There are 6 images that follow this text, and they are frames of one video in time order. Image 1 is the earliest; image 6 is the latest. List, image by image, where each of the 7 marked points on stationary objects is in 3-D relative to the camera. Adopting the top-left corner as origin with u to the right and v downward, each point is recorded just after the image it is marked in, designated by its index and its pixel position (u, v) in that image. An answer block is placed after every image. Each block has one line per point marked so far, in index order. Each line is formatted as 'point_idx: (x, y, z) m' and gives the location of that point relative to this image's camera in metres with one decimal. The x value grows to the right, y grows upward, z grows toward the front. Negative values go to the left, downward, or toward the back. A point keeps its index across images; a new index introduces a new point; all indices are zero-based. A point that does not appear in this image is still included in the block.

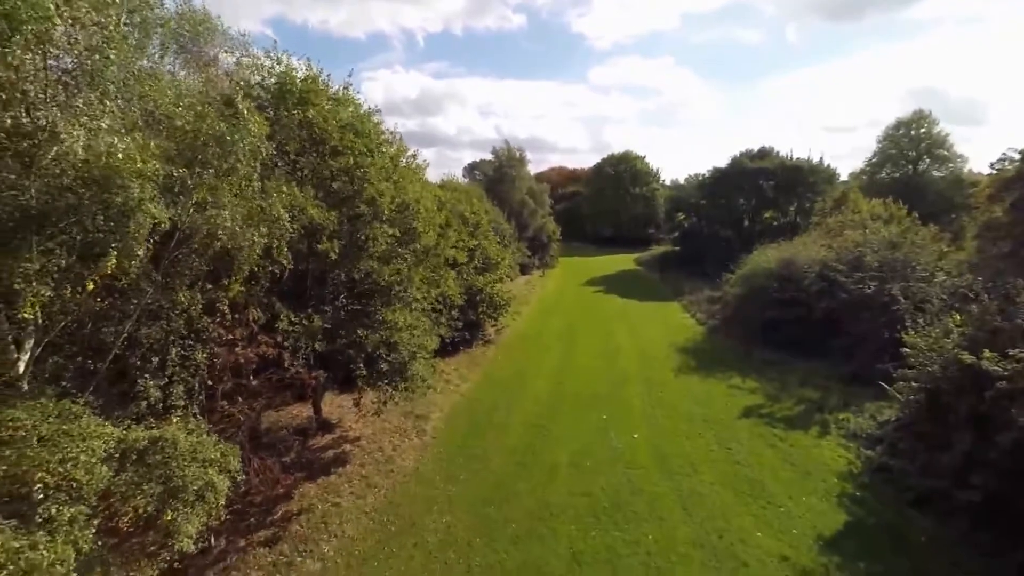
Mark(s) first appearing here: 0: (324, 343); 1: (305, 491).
0: (-7.1, -2.2, +15.2) m
1: (-7.8, -8.1, +15.8) m
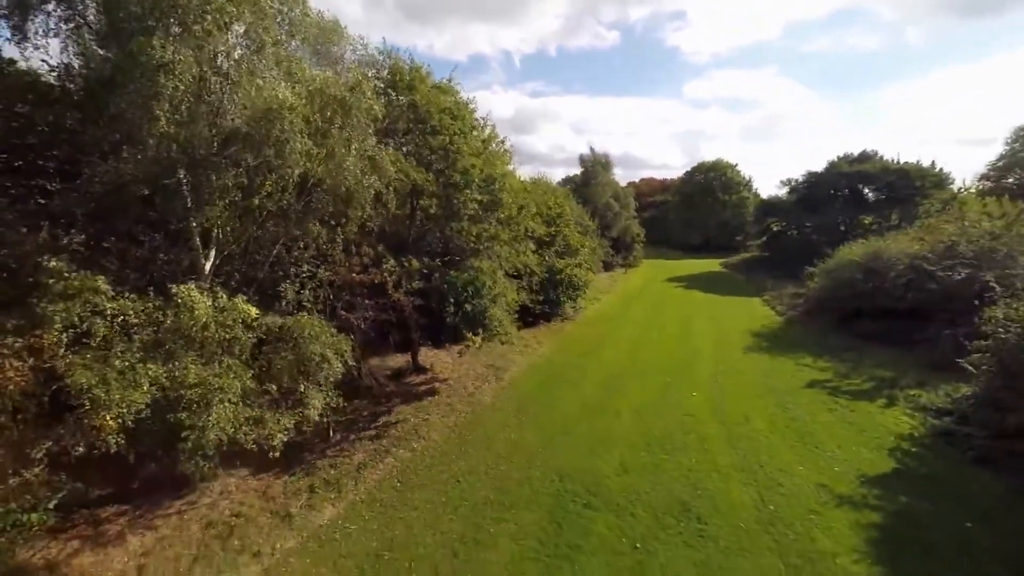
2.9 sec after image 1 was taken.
0: (-4.2, +0.4, +19.6) m
1: (-5.1, -5.5, +20.1) m
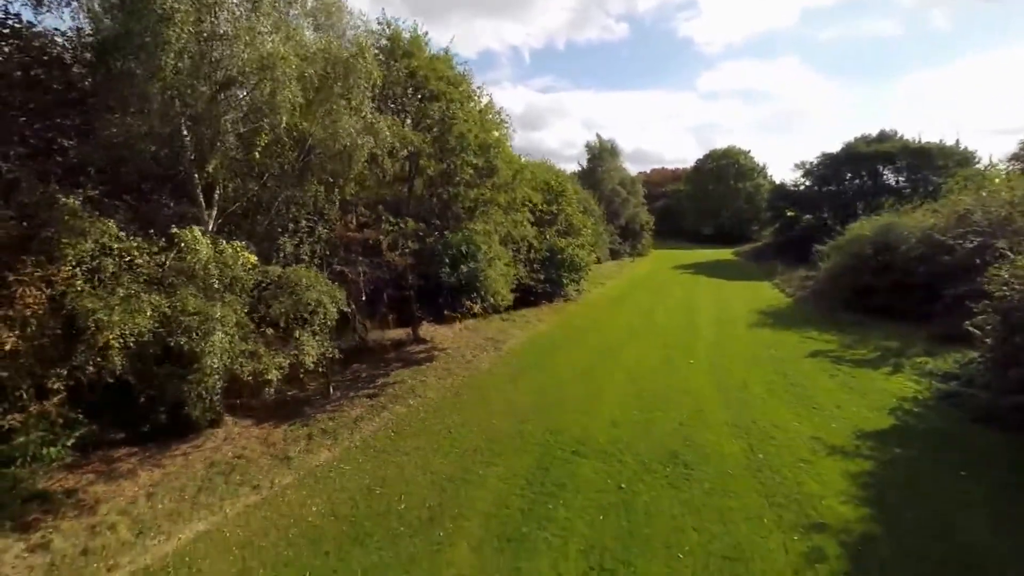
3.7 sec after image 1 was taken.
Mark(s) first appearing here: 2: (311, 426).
0: (-4.3, +1.9, +20.2) m
1: (-5.2, -4.0, +20.7) m
2: (-7.4, -5.1, +16.4) m
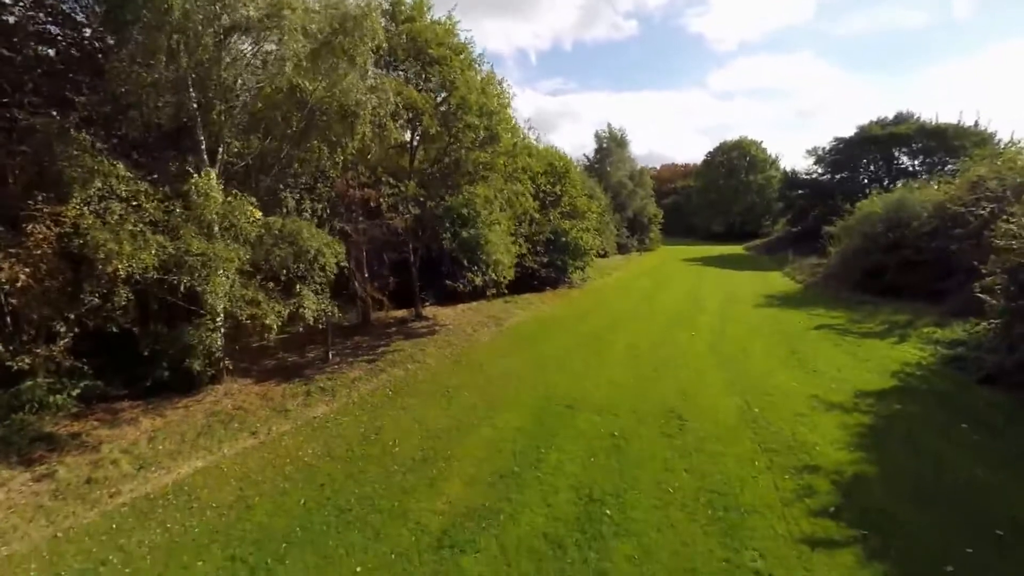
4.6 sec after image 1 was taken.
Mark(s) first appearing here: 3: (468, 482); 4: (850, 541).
0: (-4.3, +3.3, +20.6) m
1: (-5.2, -2.6, +20.9) m
2: (-7.5, -3.6, +16.7) m
3: (-1.1, -4.8, +11.0) m
4: (+6.7, -5.1, +8.9) m
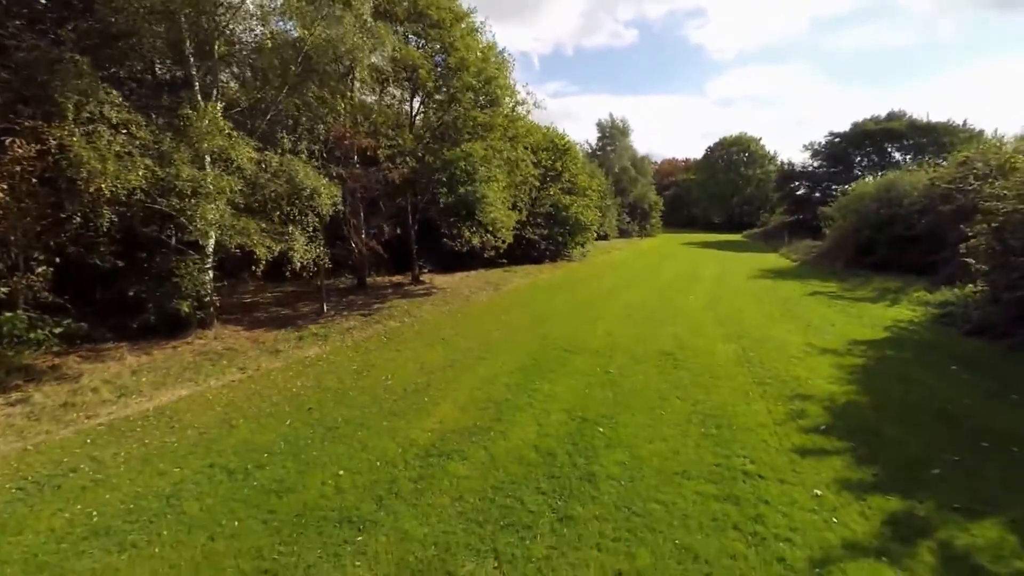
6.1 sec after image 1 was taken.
0: (-4.6, +5.1, +20.4) m
1: (-5.6, -0.8, +20.7) m
2: (-7.8, -1.7, +16.4) m
3: (-1.4, -2.9, +10.8) m
4: (+6.4, -3.2, +8.7) m
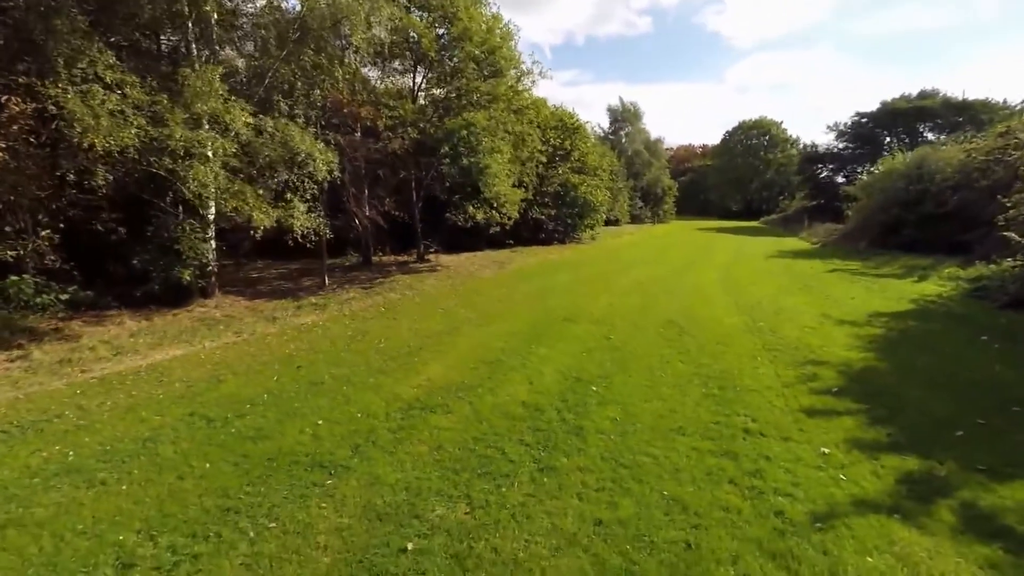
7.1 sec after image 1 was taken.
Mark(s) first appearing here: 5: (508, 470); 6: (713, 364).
0: (-4.3, +6.3, +20.1) m
1: (-5.3, +0.4, +20.5) m
2: (-7.7, -0.6, +16.3) m
3: (-1.5, -1.9, +10.5) m
4: (+6.2, -2.3, +8.1) m
5: (-0.1, -2.6, +6.4) m
6: (+4.8, -1.8, +10.5) m
